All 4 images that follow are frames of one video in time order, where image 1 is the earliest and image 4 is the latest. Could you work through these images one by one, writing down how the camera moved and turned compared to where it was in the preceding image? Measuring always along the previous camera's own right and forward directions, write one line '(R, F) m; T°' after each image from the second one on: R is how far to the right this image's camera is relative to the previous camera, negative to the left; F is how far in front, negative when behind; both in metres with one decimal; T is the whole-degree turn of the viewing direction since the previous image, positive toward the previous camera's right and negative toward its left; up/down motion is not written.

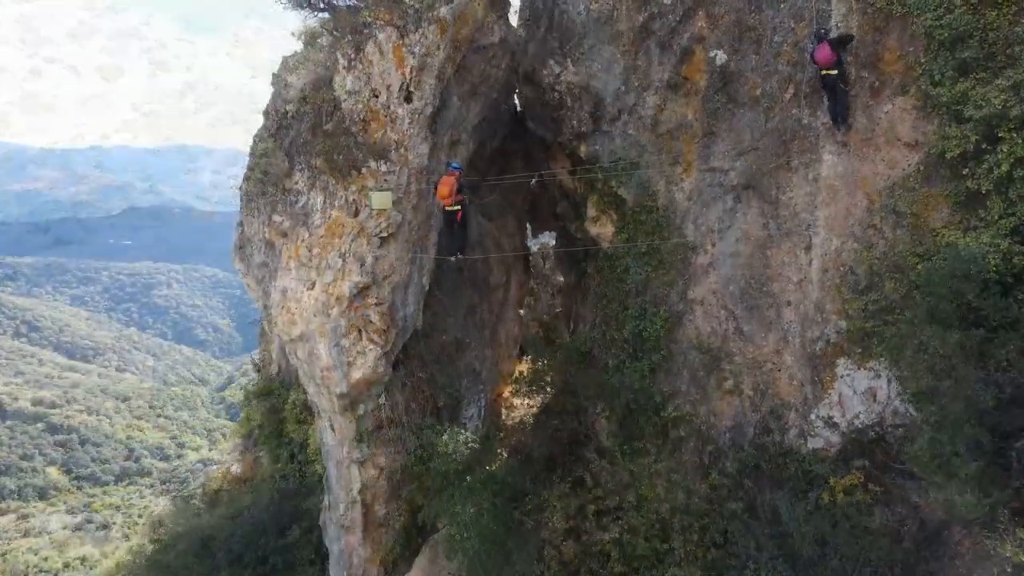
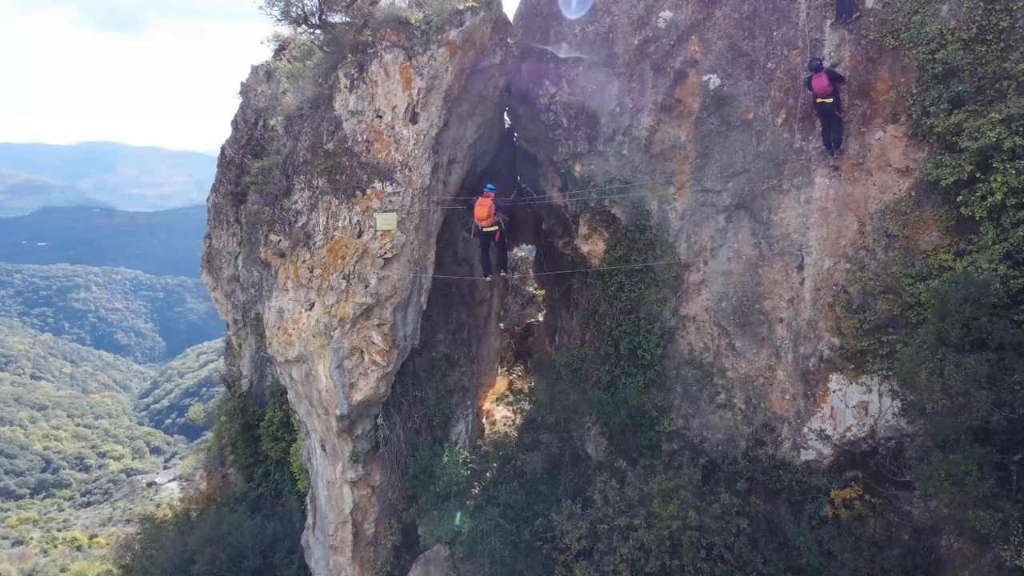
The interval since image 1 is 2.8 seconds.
(-0.9, 0.0) m; +4°
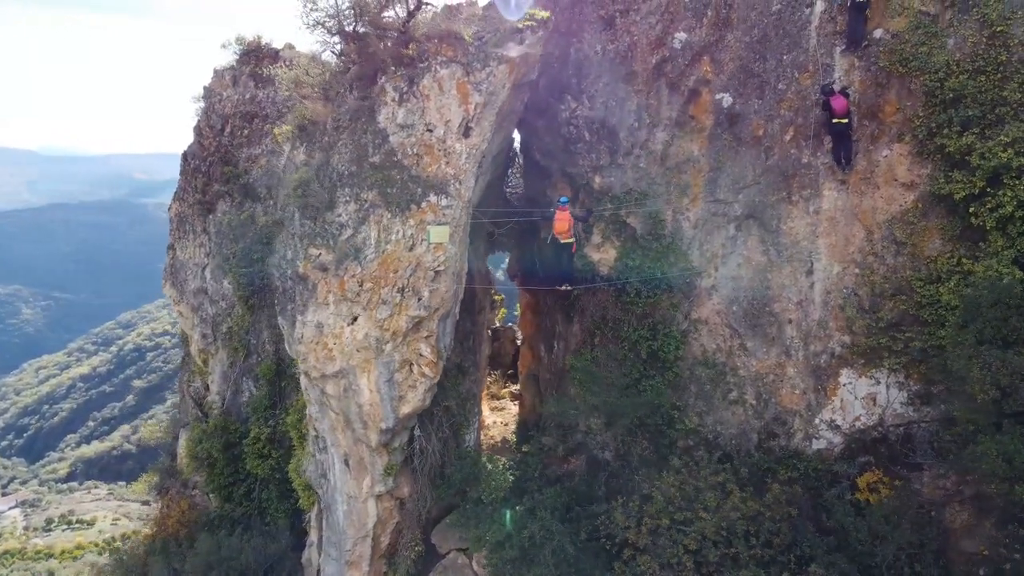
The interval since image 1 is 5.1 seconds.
(-2.3, -0.2) m; +8°
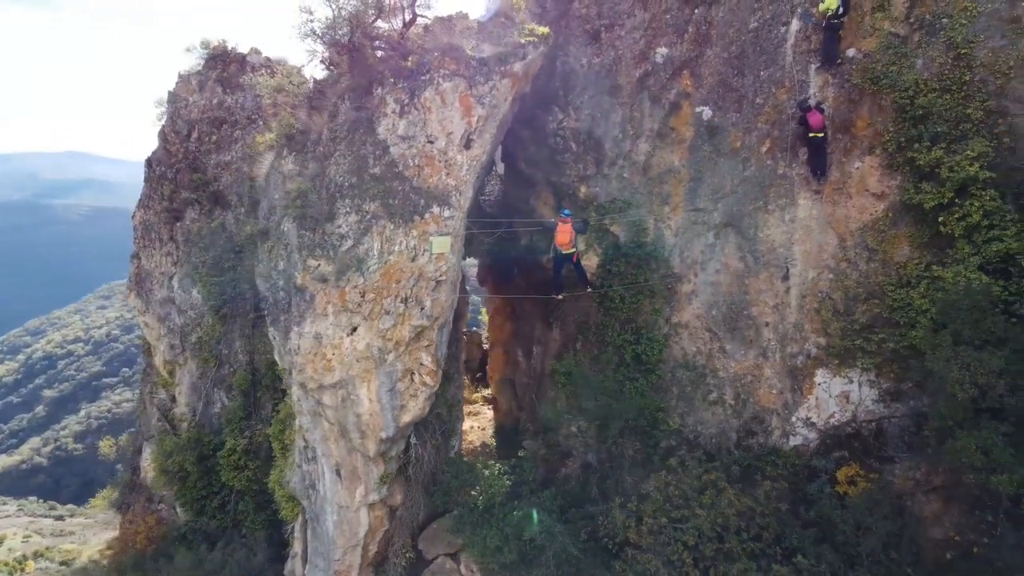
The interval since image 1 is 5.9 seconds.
(-0.9, -0.2) m; +4°
